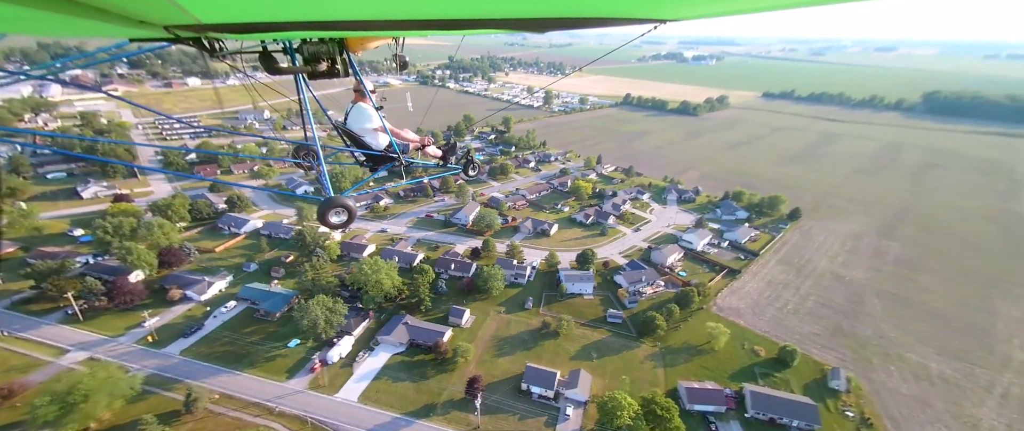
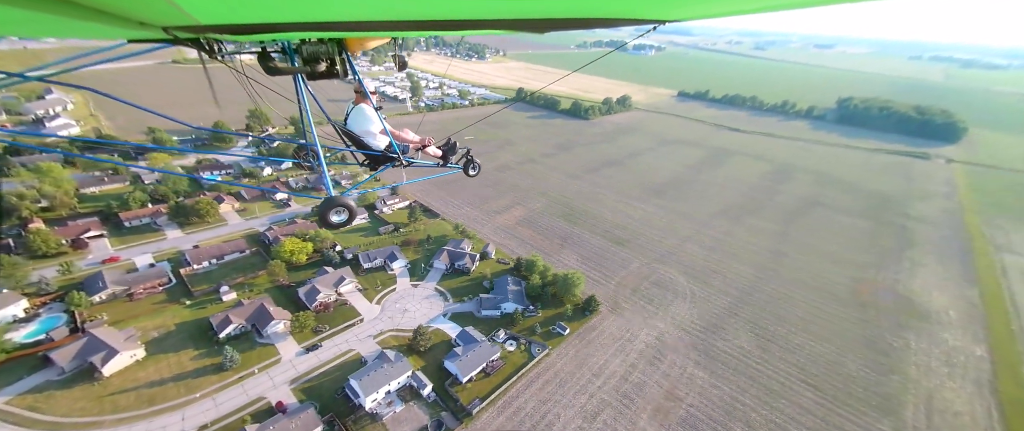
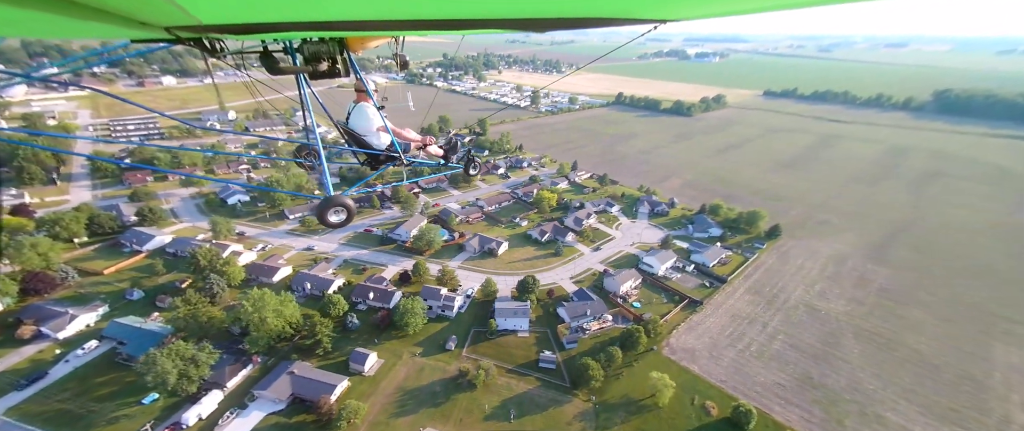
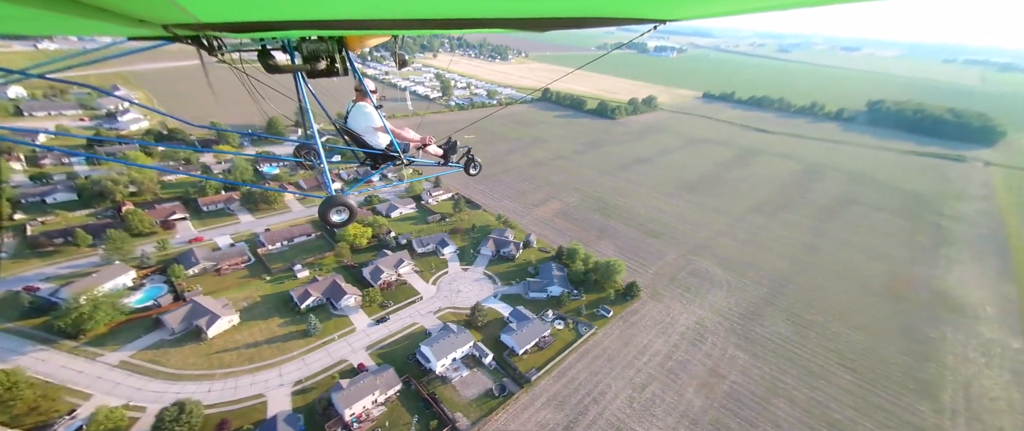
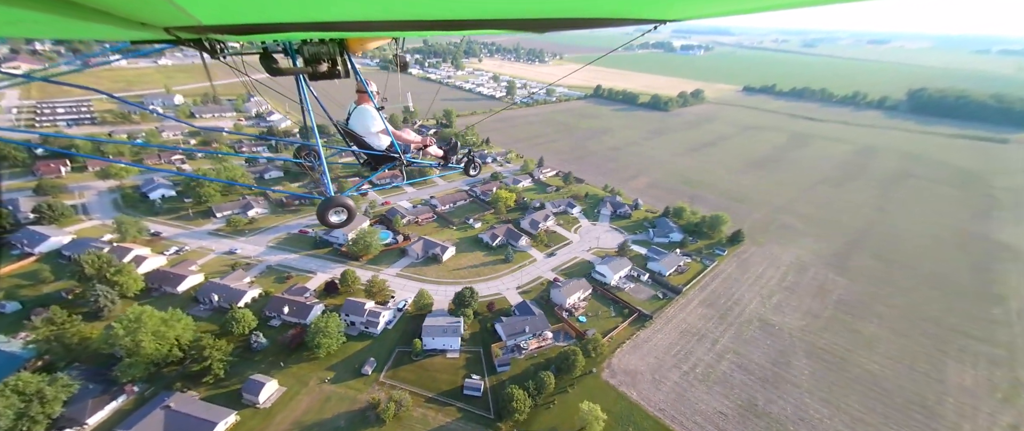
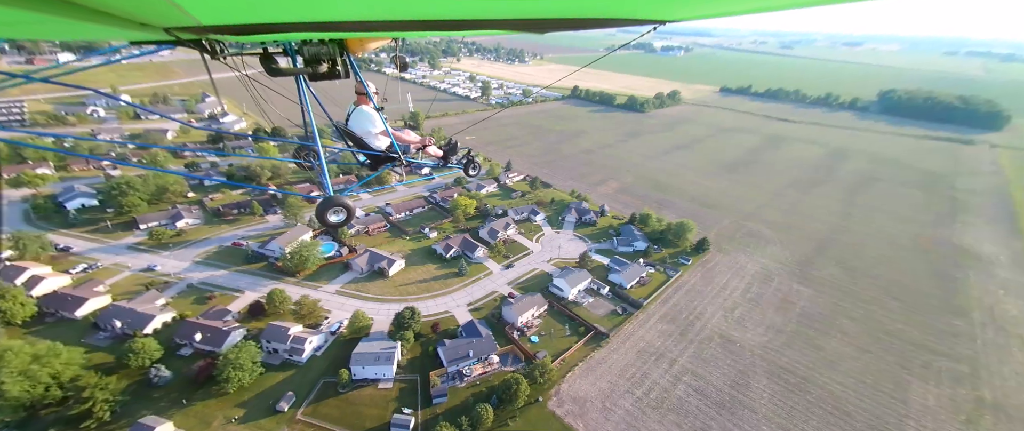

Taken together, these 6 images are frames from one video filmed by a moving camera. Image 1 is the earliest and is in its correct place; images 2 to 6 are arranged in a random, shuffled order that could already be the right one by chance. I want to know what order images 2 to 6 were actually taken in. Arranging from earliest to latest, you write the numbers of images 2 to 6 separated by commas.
3, 5, 6, 4, 2
